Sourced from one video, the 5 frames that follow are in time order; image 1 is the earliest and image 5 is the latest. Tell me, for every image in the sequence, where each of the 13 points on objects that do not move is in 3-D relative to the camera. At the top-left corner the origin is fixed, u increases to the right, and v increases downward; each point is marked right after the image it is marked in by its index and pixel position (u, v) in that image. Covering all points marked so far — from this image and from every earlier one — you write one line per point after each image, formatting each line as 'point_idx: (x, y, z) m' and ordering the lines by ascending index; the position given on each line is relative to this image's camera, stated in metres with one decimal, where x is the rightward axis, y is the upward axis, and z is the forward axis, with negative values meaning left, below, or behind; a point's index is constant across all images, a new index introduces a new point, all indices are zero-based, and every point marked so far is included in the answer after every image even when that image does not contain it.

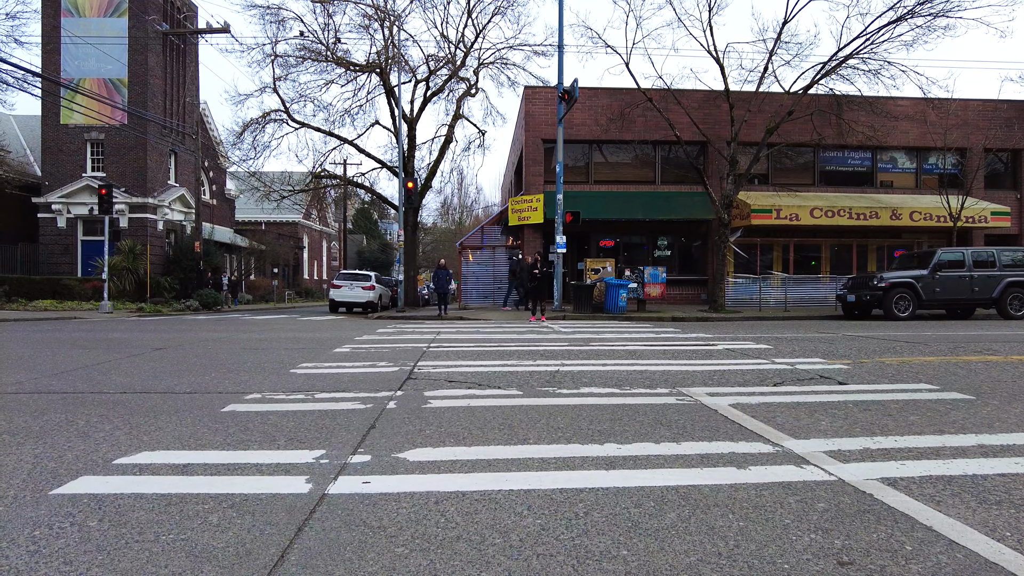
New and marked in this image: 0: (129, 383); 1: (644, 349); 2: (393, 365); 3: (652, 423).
0: (-4.2, -1.0, +7.1) m
1: (+2.1, -1.0, +10.4) m
2: (-1.6, -1.0, +8.5) m
3: (+1.1, -1.1, +5.2) m
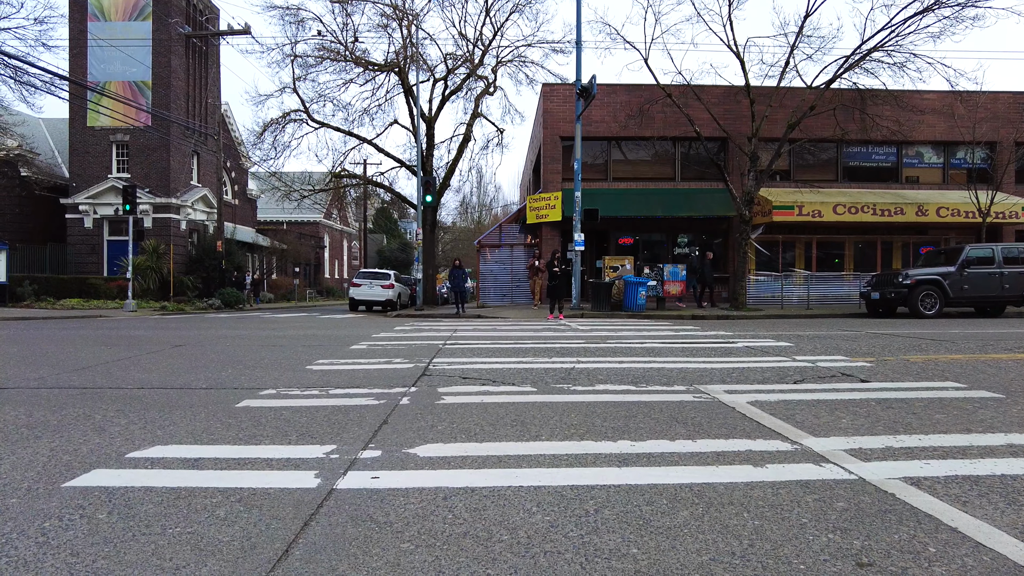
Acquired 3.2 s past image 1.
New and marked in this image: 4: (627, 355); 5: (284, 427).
0: (-4.1, -1.0, +7.2) m
1: (+2.4, -0.9, +10.3) m
2: (-1.4, -1.0, +8.5) m
3: (+1.2, -1.0, +5.1) m
4: (+1.6, -1.0, +9.1) m
5: (-1.8, -1.1, +5.0) m
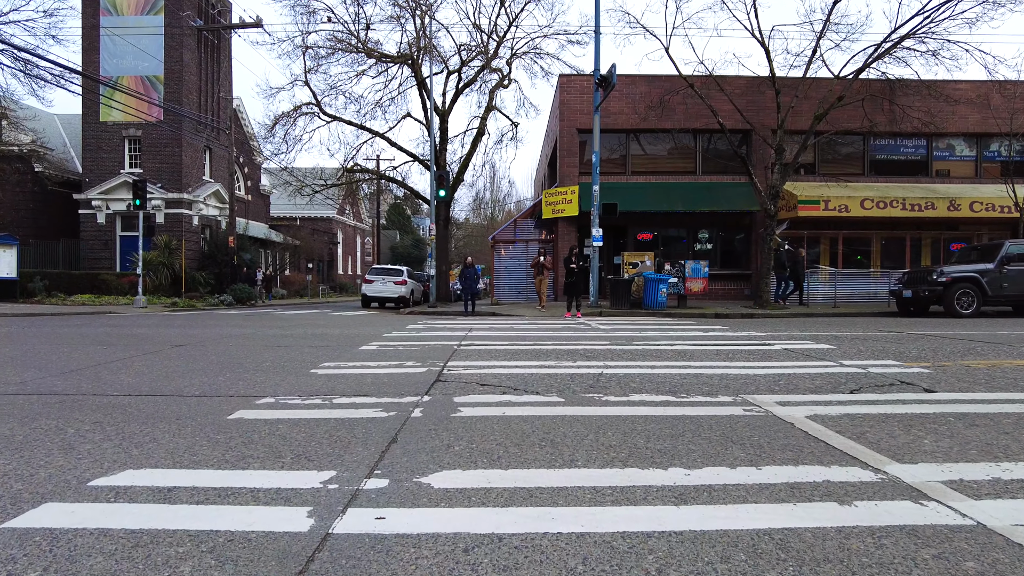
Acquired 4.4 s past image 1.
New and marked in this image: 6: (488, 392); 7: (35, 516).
0: (-3.9, -1.0, +6.6) m
1: (+2.7, -0.9, +9.6) m
2: (-1.1, -0.9, +7.8) m
3: (+1.4, -1.0, +4.4) m
4: (+1.9, -0.9, +8.4) m
5: (-1.6, -1.1, +4.3) m
6: (-0.2, -1.0, +6.1) m
7: (-2.2, -1.1, +3.0) m
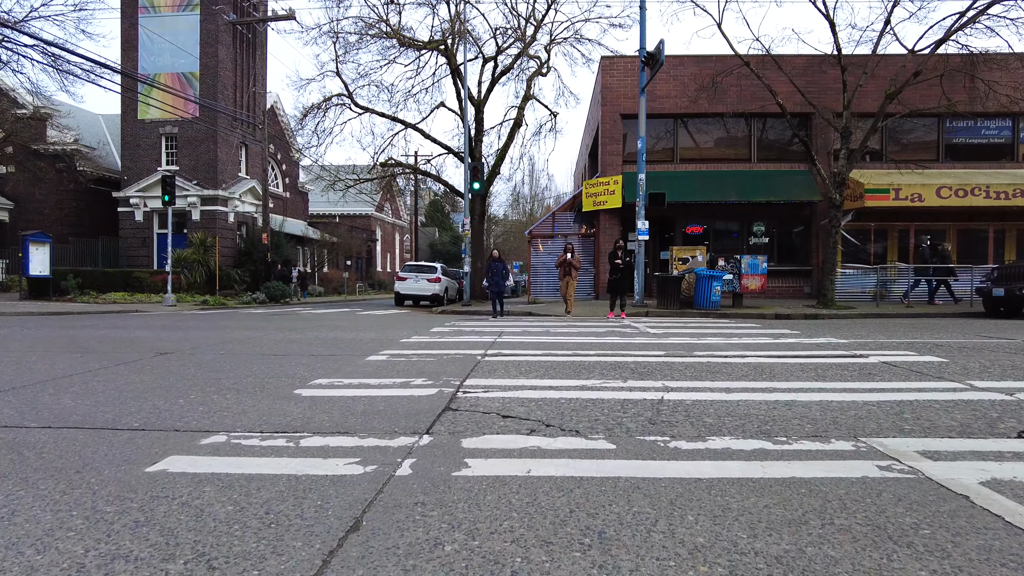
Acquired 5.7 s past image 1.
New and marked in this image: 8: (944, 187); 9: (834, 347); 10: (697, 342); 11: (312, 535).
0: (-3.6, -1.0, +5.2) m
1: (+3.1, -0.9, +7.8) m
2: (-0.8, -0.9, +6.3) m
3: (+1.5, -1.0, +2.8) m
4: (+2.2, -0.9, +6.7) m
5: (-1.5, -1.1, +2.9) m
6: (0.0, -1.0, +4.5) m
7: (-2.2, -1.1, +1.6) m
8: (+12.7, +2.9, +19.1) m
9: (+4.6, -0.9, +9.4) m
10: (+2.9, -0.8, +10.1) m
11: (-0.9, -1.1, +2.8) m
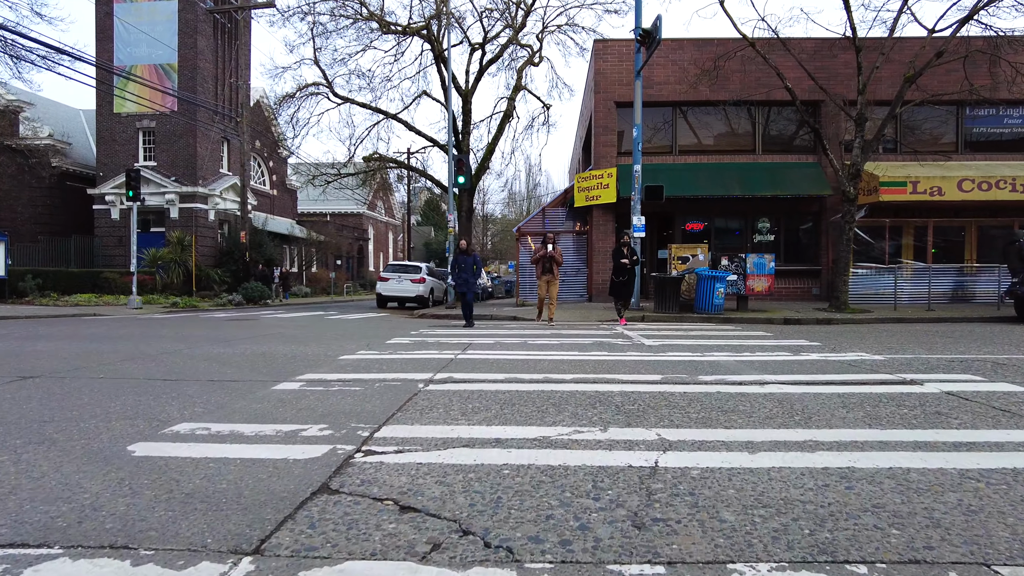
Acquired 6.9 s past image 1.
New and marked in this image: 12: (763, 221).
0: (-4.1, -1.1, +3.4) m
1: (+2.6, -1.0, +6.0) m
2: (-1.2, -1.0, +4.5) m
3: (+1.1, -1.1, +0.9) m
4: (+1.8, -1.0, +4.9) m
5: (-1.9, -1.1, +1.0) m
6: (-0.5, -1.1, +2.7) m
7: (-2.6, -1.2, -0.2) m
8: (+12.2, +2.9, +17.3) m
9: (+4.2, -0.9, +7.6) m
10: (+2.4, -0.9, +8.3) m
11: (-1.3, -1.1, +1.0) m
12: (+7.4, +1.9, +18.8) m
